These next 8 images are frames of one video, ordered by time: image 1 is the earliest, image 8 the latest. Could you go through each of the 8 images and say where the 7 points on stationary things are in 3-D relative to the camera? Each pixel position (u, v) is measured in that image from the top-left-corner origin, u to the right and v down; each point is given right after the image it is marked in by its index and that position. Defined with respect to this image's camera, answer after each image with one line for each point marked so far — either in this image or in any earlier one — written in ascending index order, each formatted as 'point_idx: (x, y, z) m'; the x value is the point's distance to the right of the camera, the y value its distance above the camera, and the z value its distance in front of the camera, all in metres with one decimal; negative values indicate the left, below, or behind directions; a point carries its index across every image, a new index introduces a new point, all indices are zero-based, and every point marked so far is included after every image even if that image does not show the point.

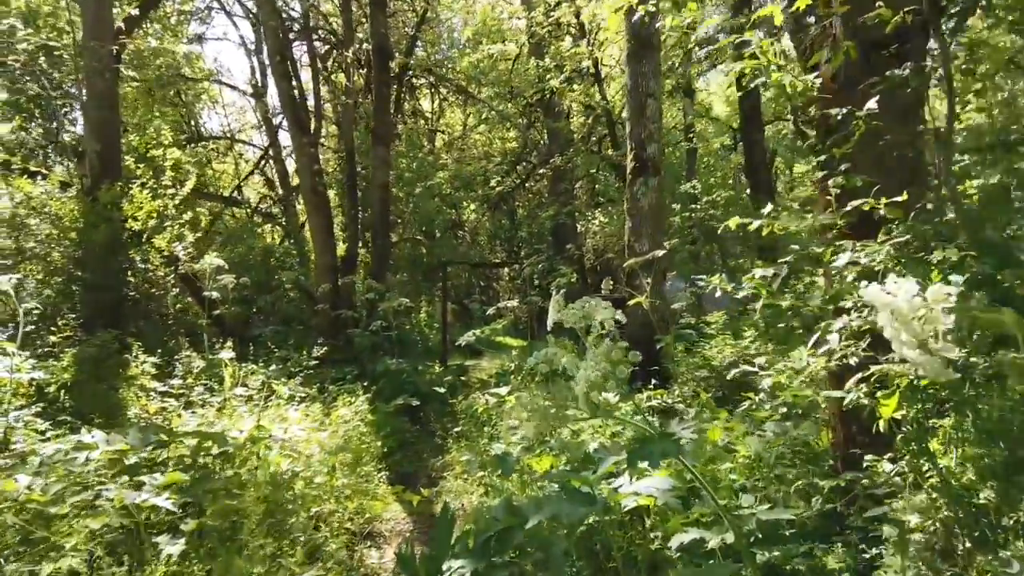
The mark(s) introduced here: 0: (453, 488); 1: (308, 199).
0: (-0.4, -1.4, +5.3) m
1: (-2.7, +1.2, +9.8) m
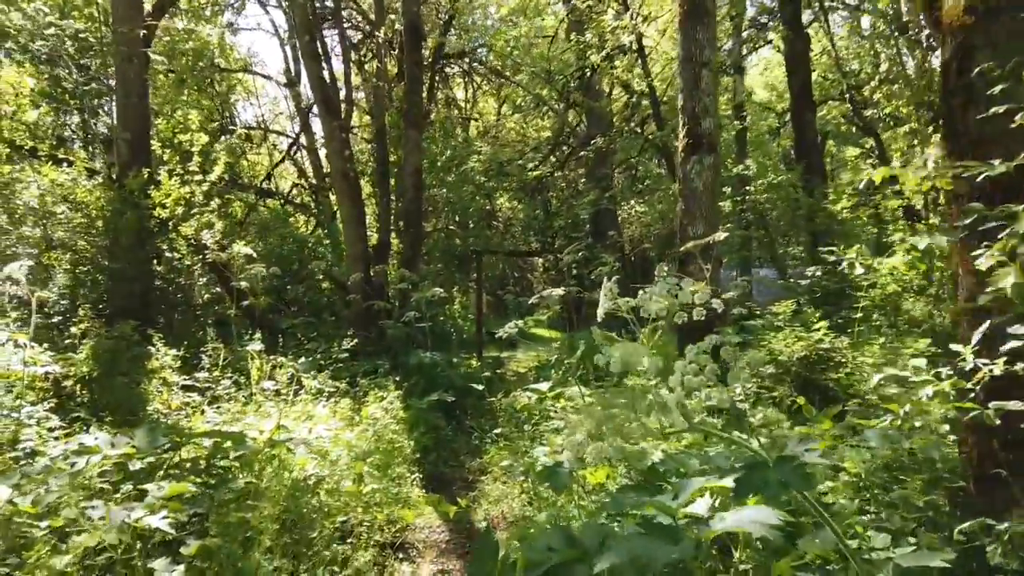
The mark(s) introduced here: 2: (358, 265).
0: (-0.1, -1.3, +4.8) m
1: (-2.2, +1.3, +9.5) m
2: (-2.0, +0.3, +9.5) m
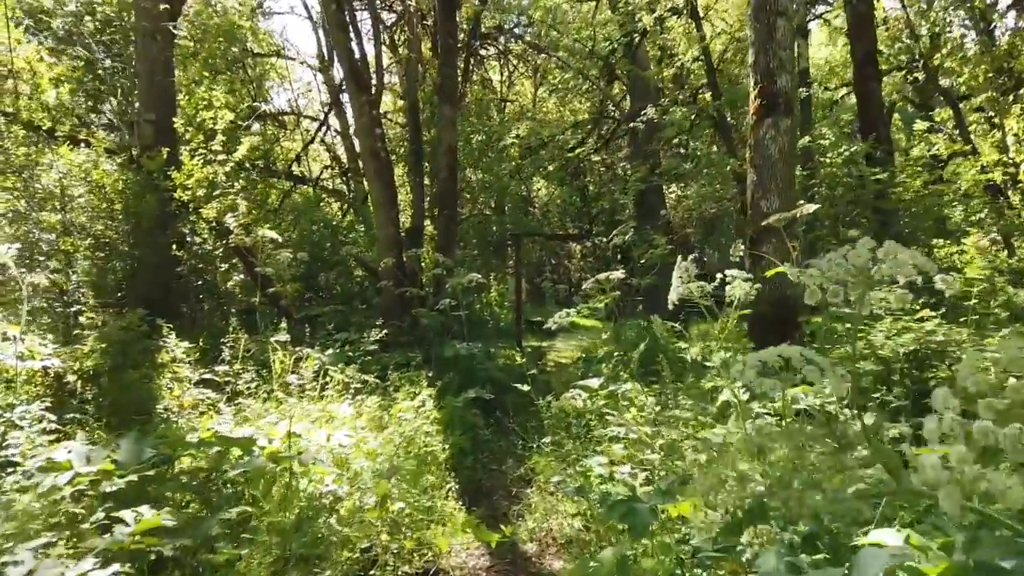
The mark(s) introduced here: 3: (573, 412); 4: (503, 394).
0: (+0.2, -1.2, +4.2) m
1: (-1.7, +1.5, +8.9) m
2: (-1.5, +0.5, +8.9) m
3: (+0.4, -0.8, +5.0) m
4: (-0.1, -1.0, +6.7) m
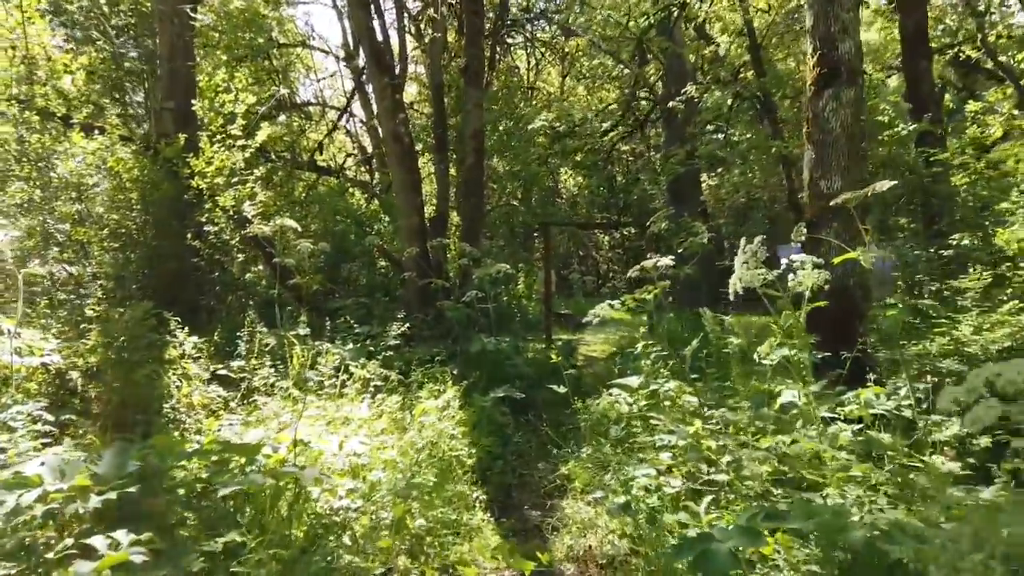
0: (+0.3, -1.2, +3.8) m
1: (-1.4, +1.6, +8.5) m
2: (-1.1, +0.6, +8.5) m
3: (+0.6, -0.8, +4.5) m
4: (+0.2, -0.9, +6.3) m
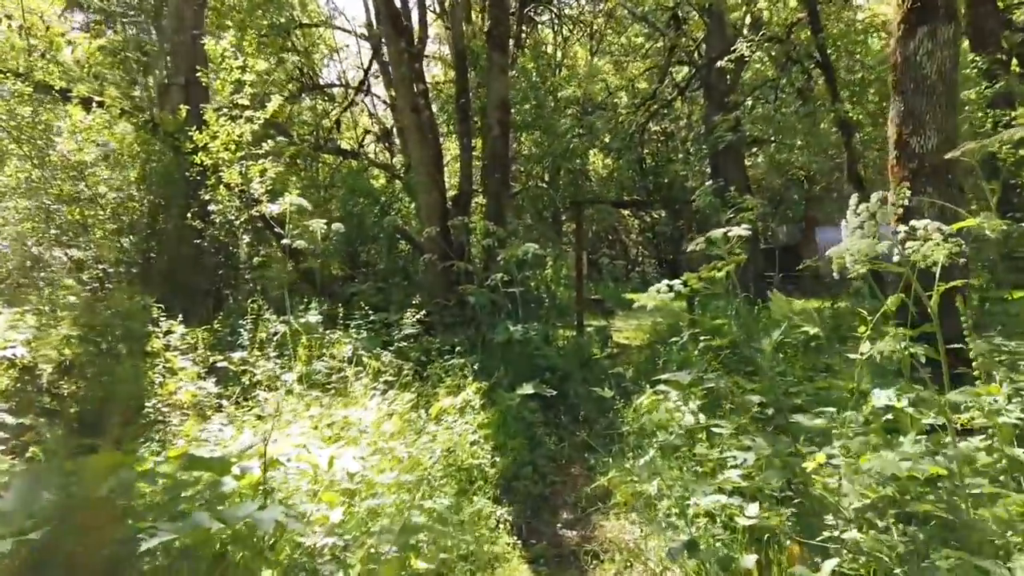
0: (+0.5, -1.1, +3.1) m
1: (-1.1, +1.8, +7.8) m
2: (-0.8, +0.7, +7.8) m
3: (+0.8, -0.7, +3.9) m
4: (+0.4, -0.8, +5.6) m
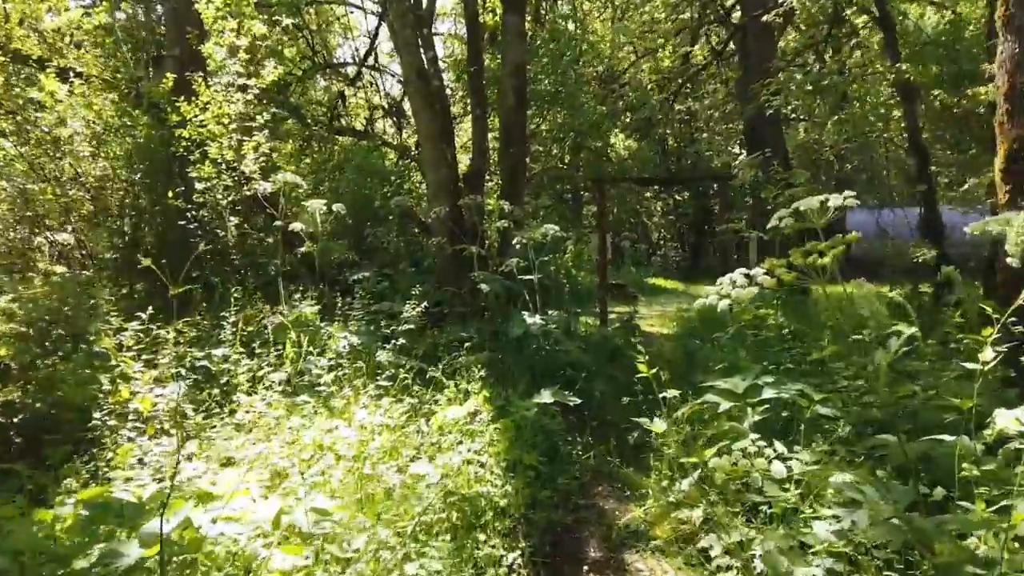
0: (+0.5, -1.1, +2.4) m
1: (-0.9, +1.9, +7.1) m
2: (-0.7, +0.9, +7.1) m
3: (+0.8, -0.6, +3.1) m
4: (+0.5, -0.7, +4.9) m
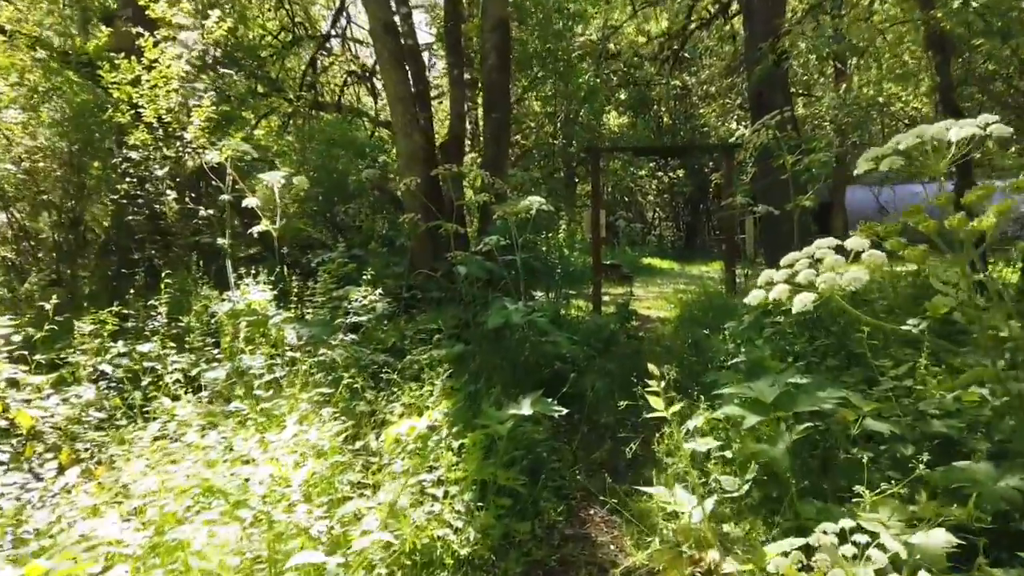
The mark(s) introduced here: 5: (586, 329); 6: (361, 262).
0: (+0.4, -1.0, +1.7) m
1: (-1.1, +2.0, +6.3) m
2: (-0.8, +1.0, +6.4) m
3: (+0.7, -0.6, +2.4) m
4: (+0.4, -0.6, +4.2) m
5: (+0.5, -0.3, +5.0) m
6: (-1.4, +0.2, +6.6) m
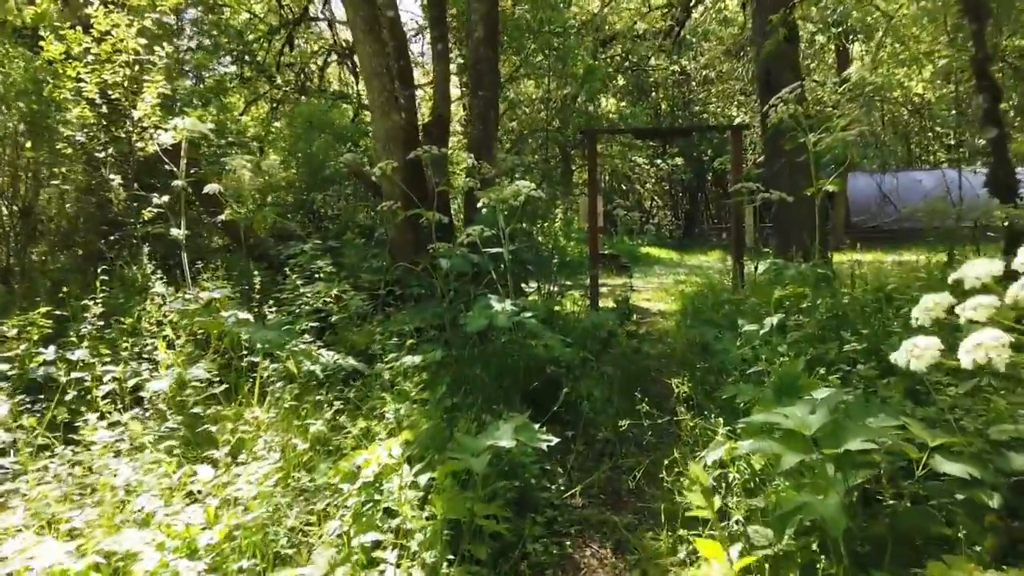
0: (+0.3, -1.1, +1.2) m
1: (-1.2, +2.1, +5.7) m
2: (-0.9, +1.1, +5.8) m
3: (+0.7, -0.6, +1.9) m
4: (+0.3, -0.5, +3.7) m
5: (+0.4, -0.2, +4.5) m
6: (-1.4, +0.3, +6.0) m
